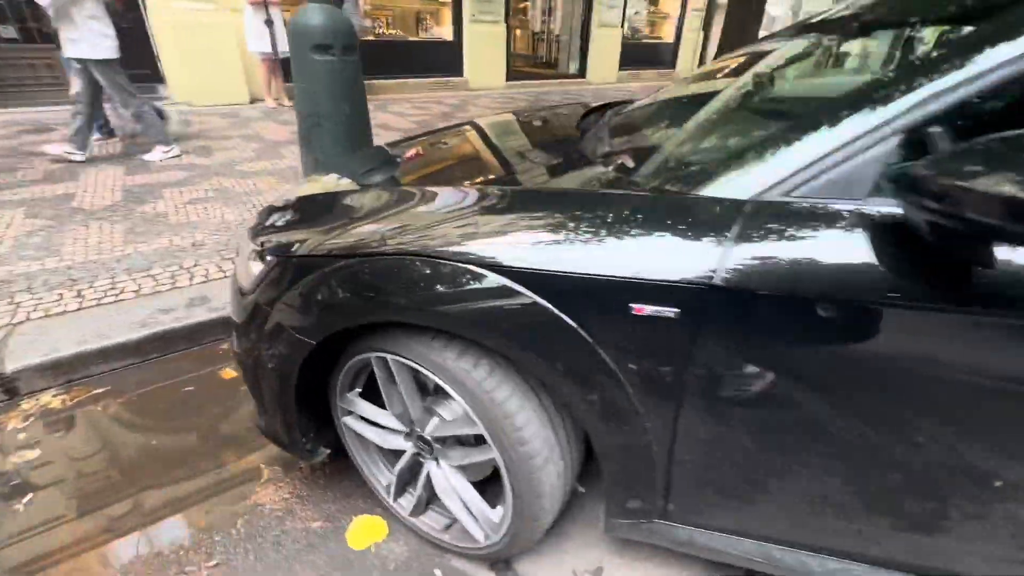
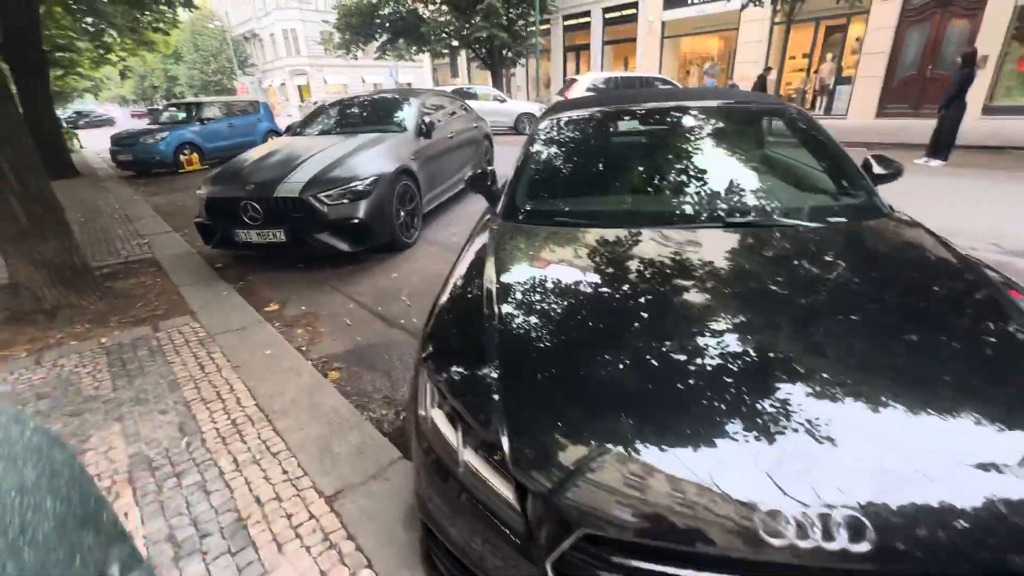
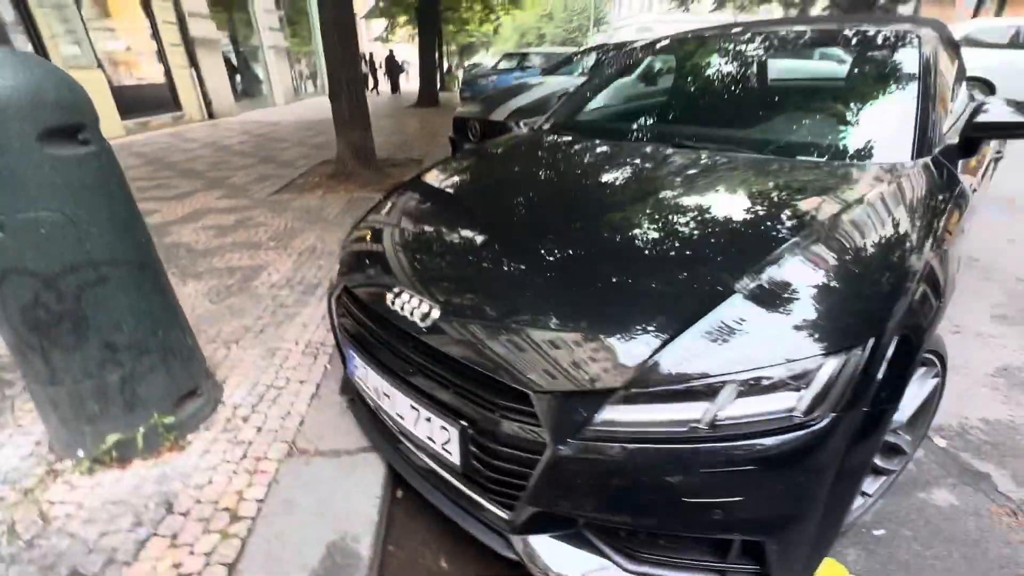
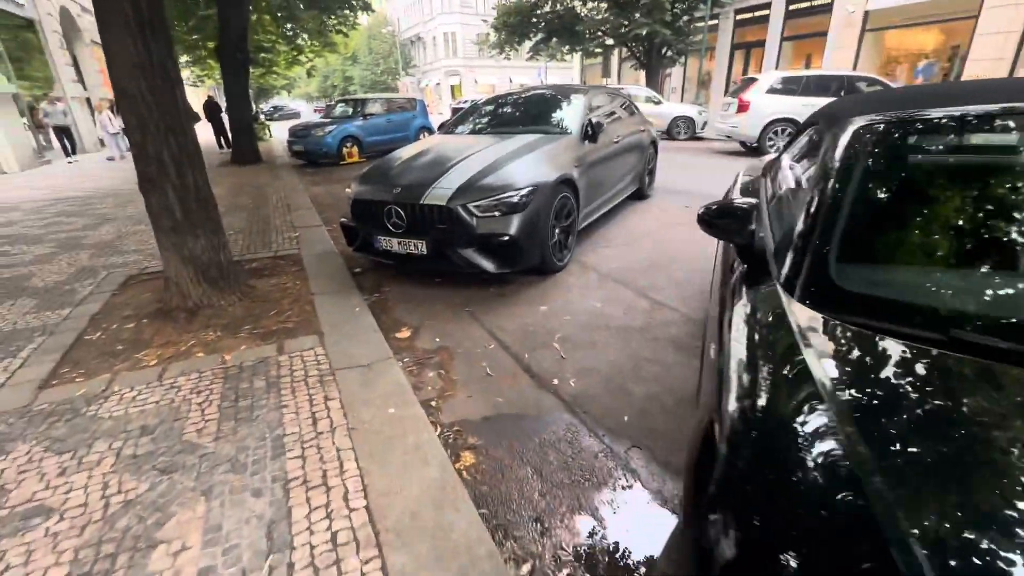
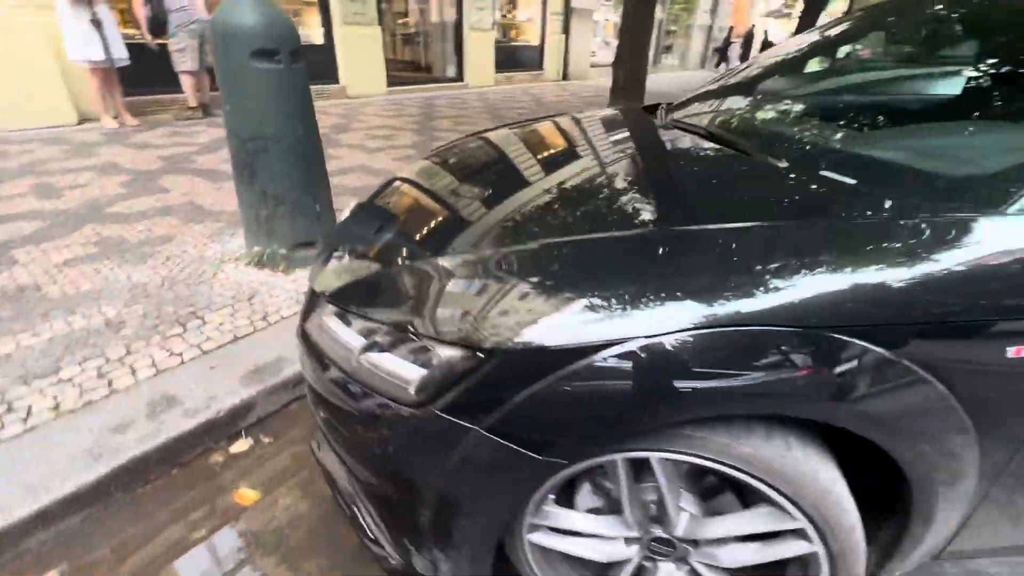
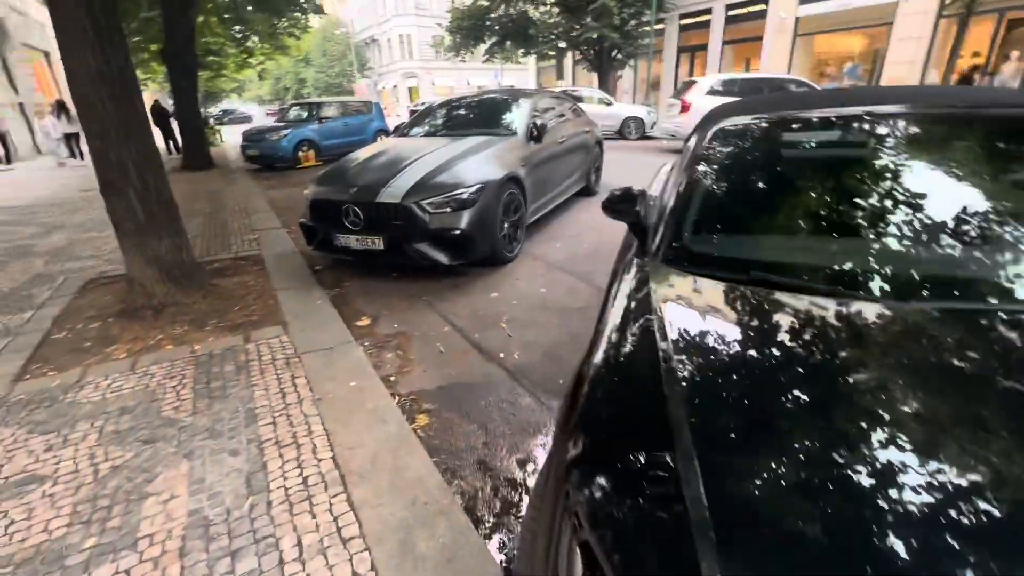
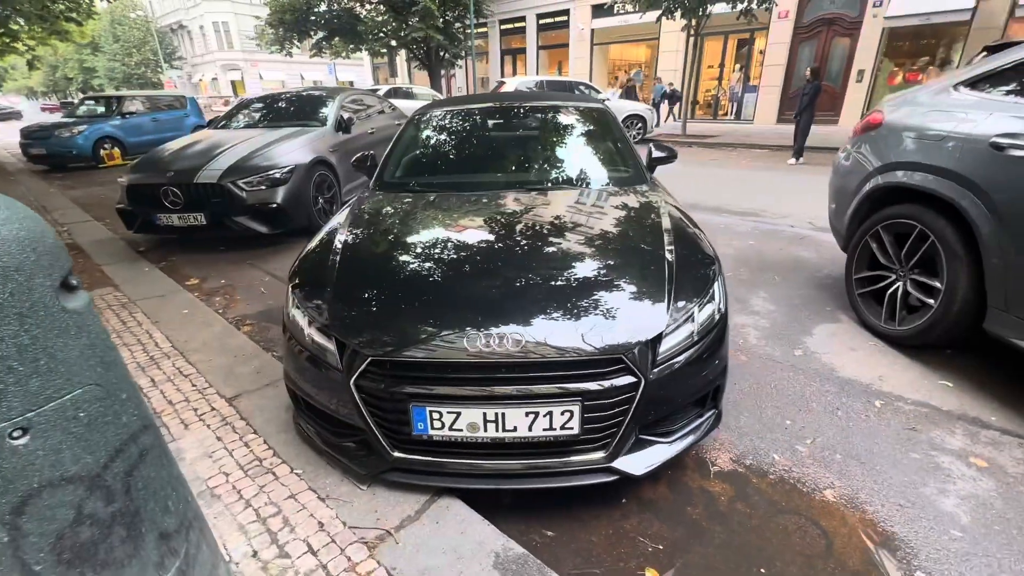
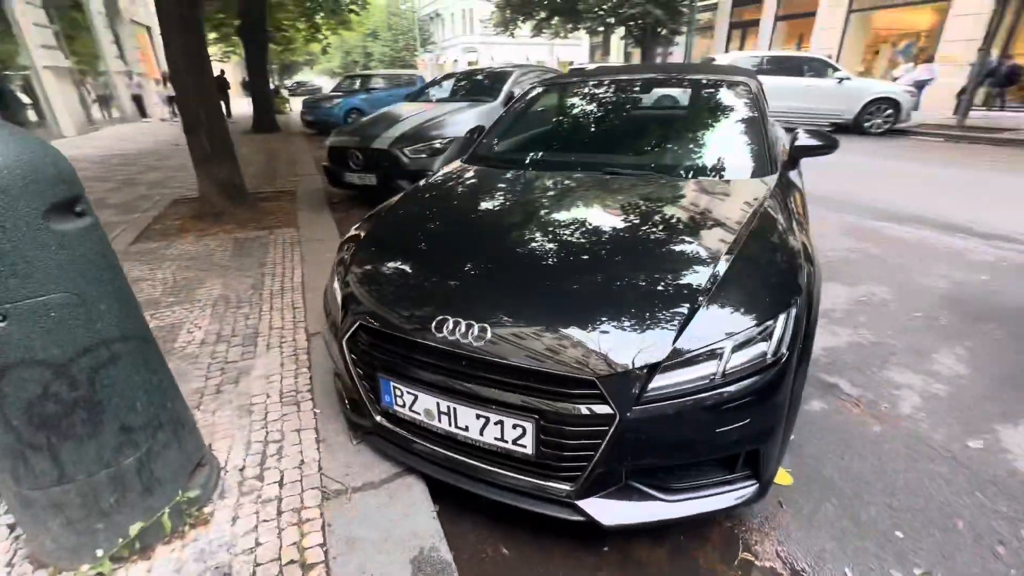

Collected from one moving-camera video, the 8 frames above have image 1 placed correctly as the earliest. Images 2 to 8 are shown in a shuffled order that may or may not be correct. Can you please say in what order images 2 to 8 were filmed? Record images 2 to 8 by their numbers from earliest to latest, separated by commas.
5, 3, 8, 7, 2, 6, 4
